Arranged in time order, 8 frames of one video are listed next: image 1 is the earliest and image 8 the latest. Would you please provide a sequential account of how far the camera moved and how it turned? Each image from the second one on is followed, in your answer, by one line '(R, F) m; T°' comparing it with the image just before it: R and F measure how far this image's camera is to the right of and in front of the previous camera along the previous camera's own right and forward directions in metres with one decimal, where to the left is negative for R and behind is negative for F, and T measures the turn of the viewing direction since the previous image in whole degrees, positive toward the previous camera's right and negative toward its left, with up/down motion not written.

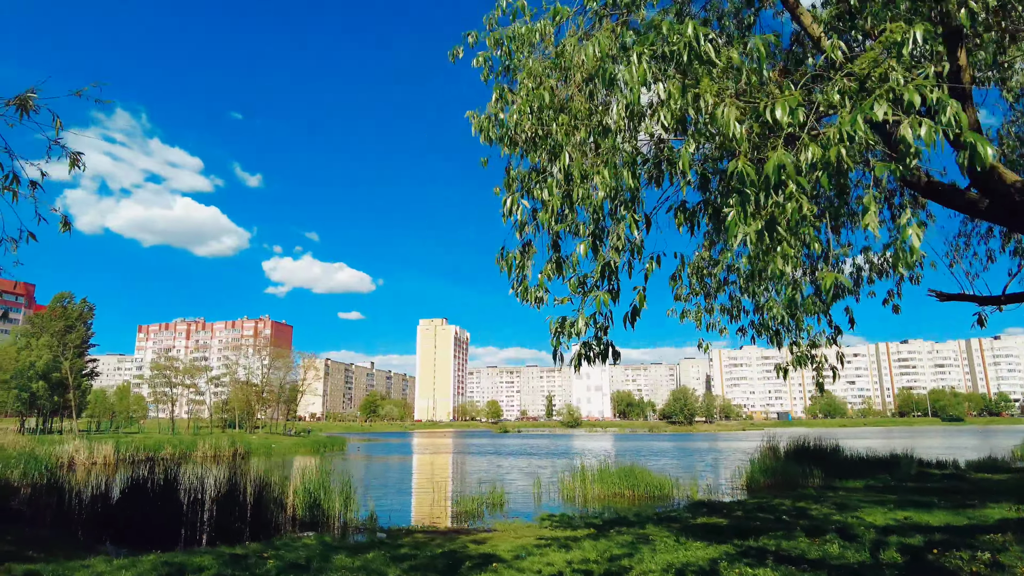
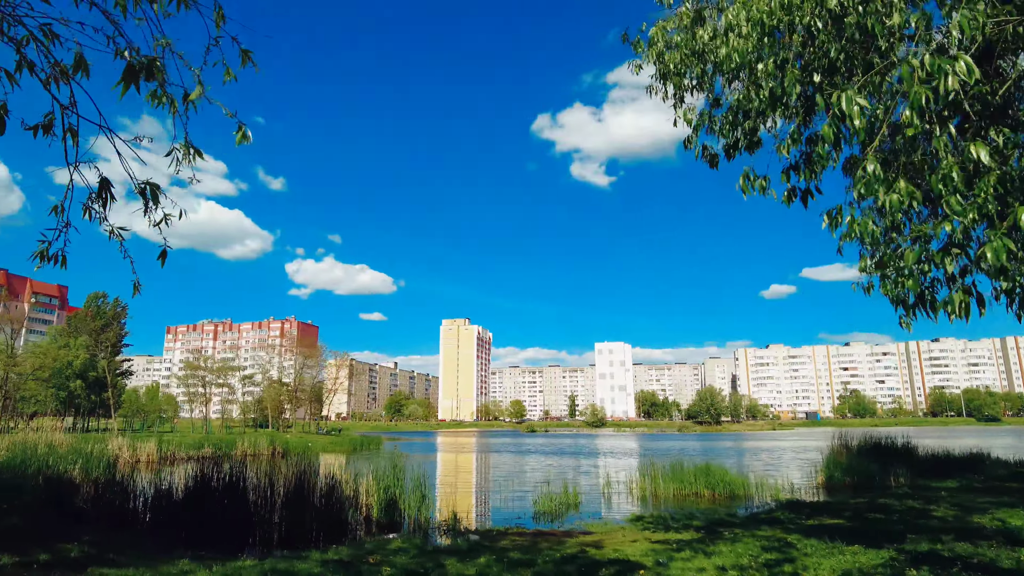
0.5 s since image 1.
(-1.1, +0.8) m; -2°
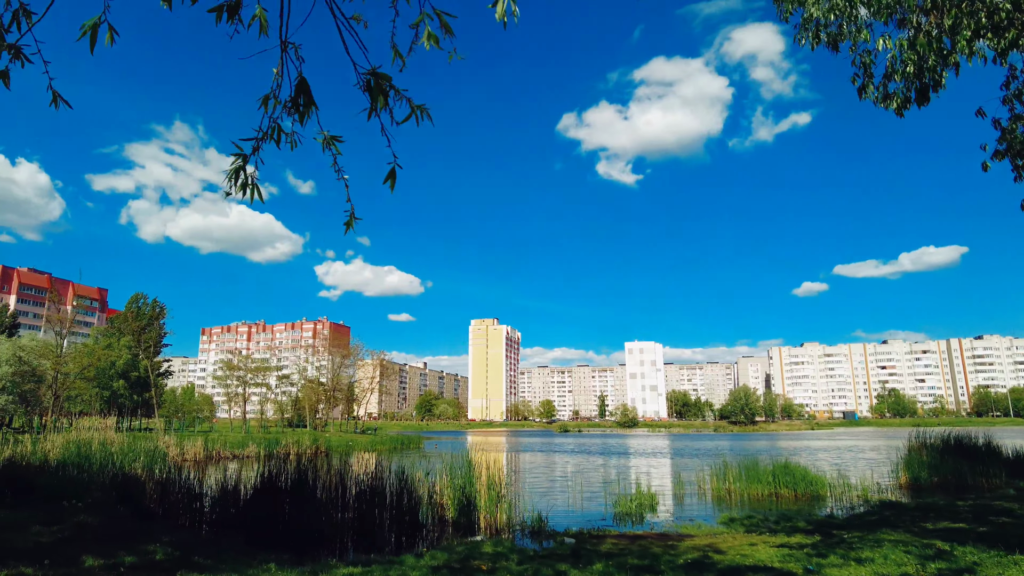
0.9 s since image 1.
(-0.9, +0.6) m; -2°
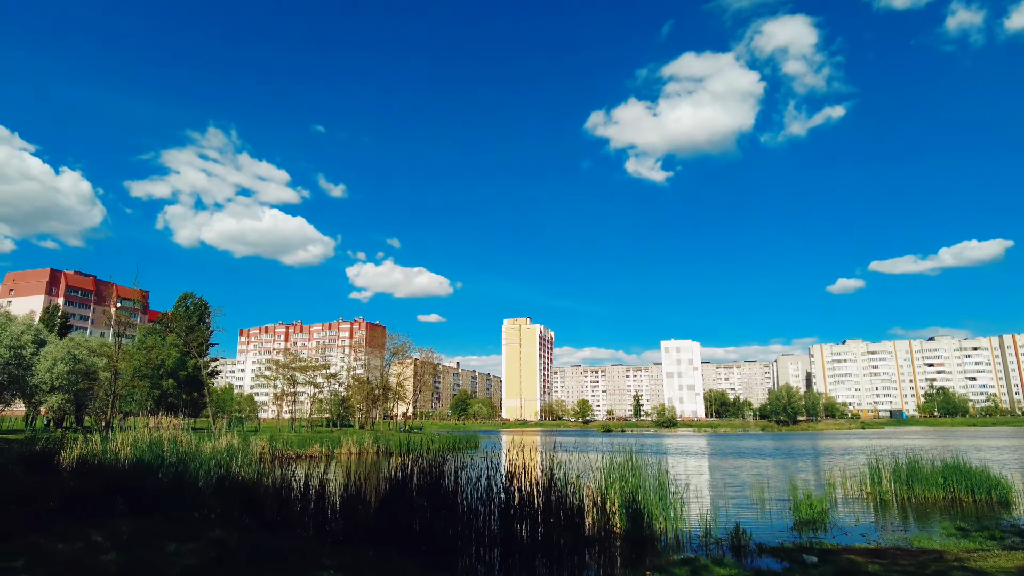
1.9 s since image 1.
(-2.0, +1.6) m; -3°
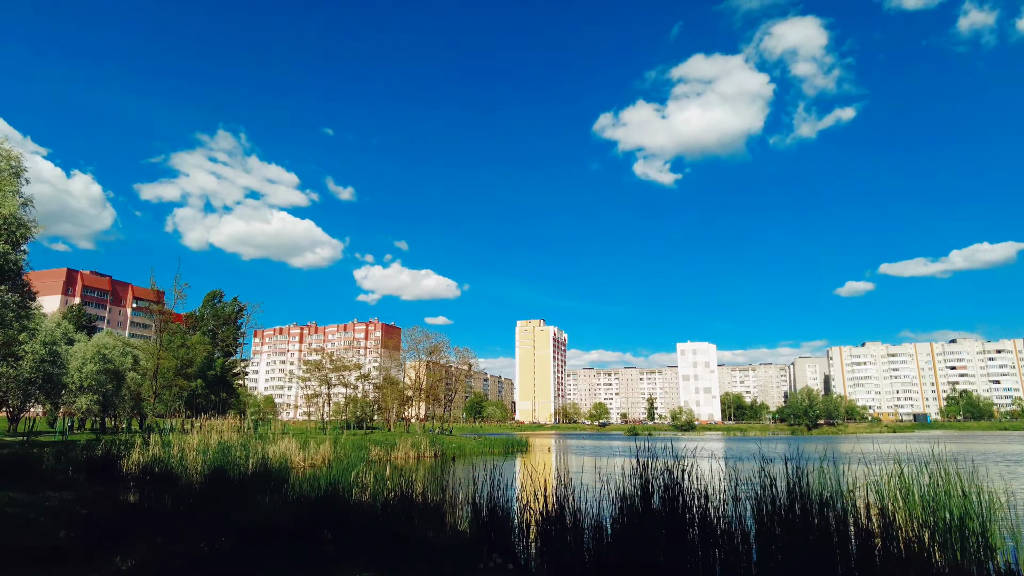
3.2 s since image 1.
(-3.0, +2.3) m; -1°
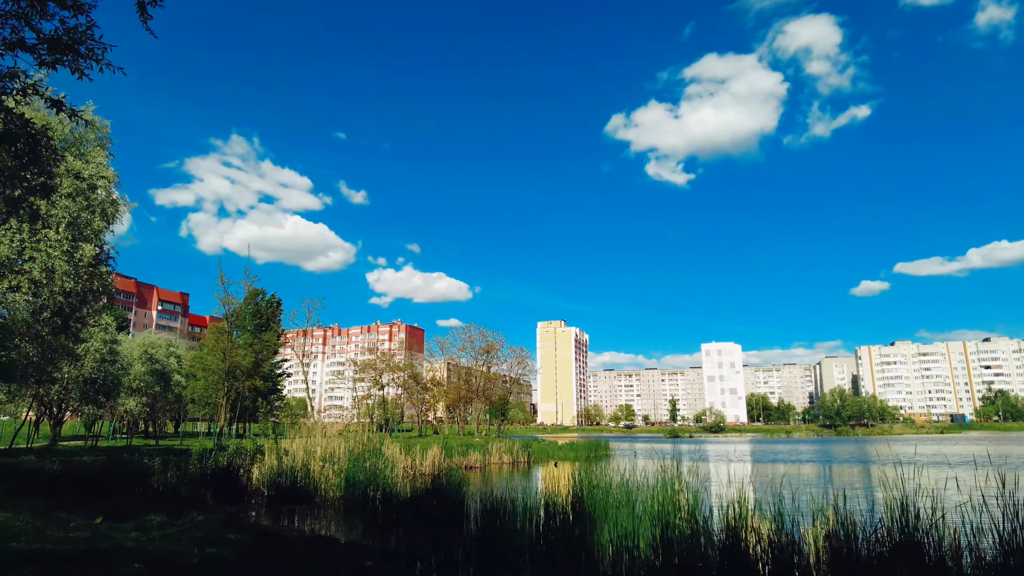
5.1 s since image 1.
(-4.2, +2.8) m; -1°
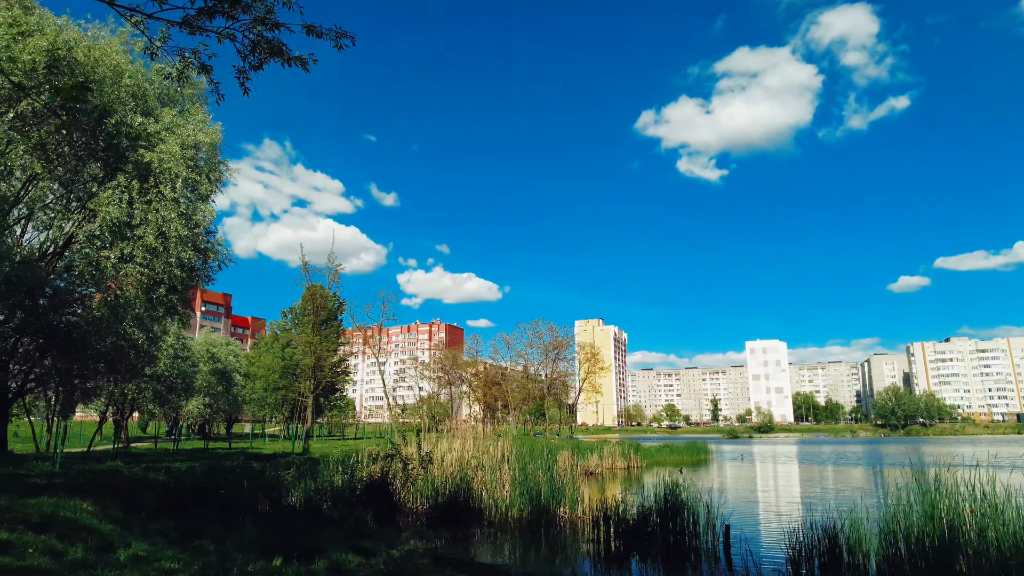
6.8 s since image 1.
(-3.4, +2.9) m; -3°
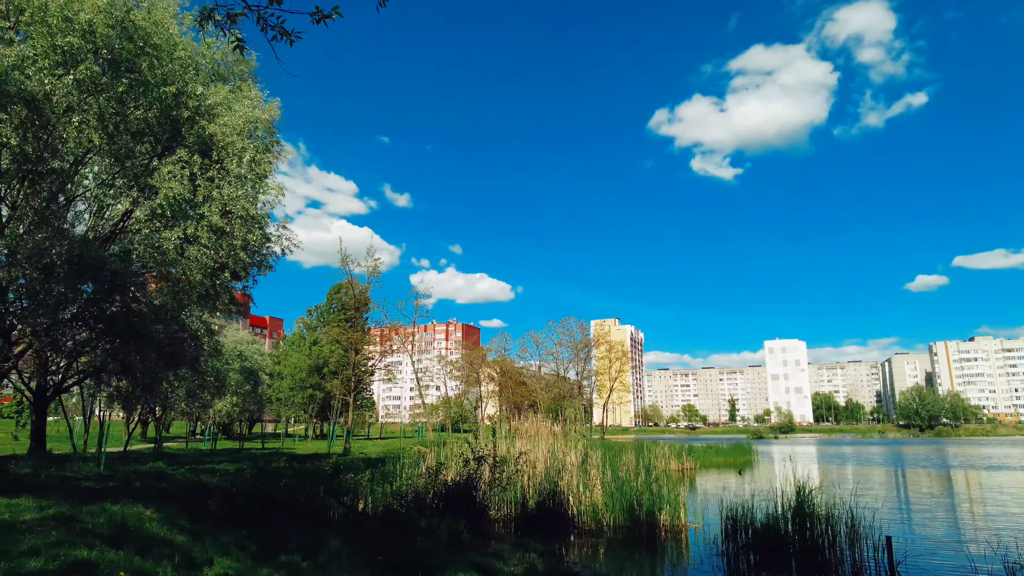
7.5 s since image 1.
(-1.4, +1.1) m; -1°
